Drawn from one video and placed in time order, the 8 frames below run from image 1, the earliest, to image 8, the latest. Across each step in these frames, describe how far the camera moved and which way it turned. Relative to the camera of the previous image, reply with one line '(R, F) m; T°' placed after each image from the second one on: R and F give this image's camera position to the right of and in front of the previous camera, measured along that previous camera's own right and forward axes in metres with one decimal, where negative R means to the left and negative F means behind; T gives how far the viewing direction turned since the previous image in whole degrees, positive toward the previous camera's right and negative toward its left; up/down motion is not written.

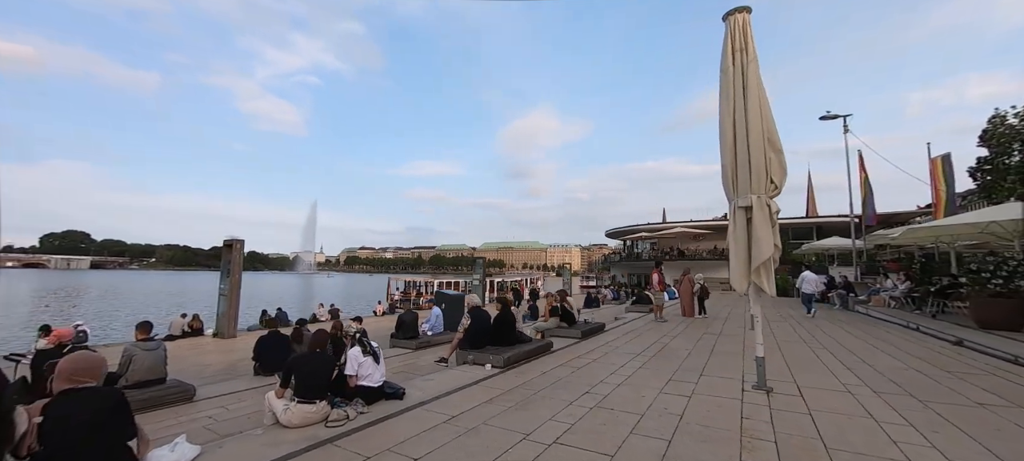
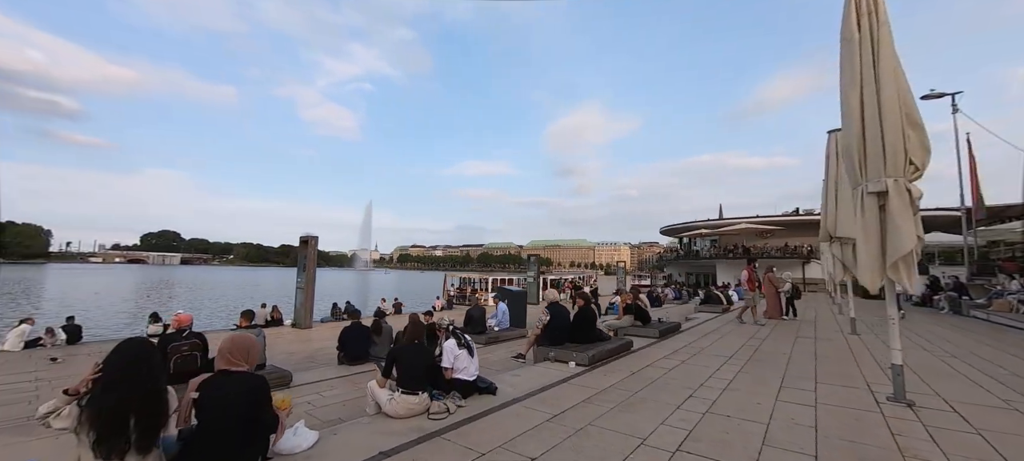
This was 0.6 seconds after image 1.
(-0.5, +0.2) m; -7°
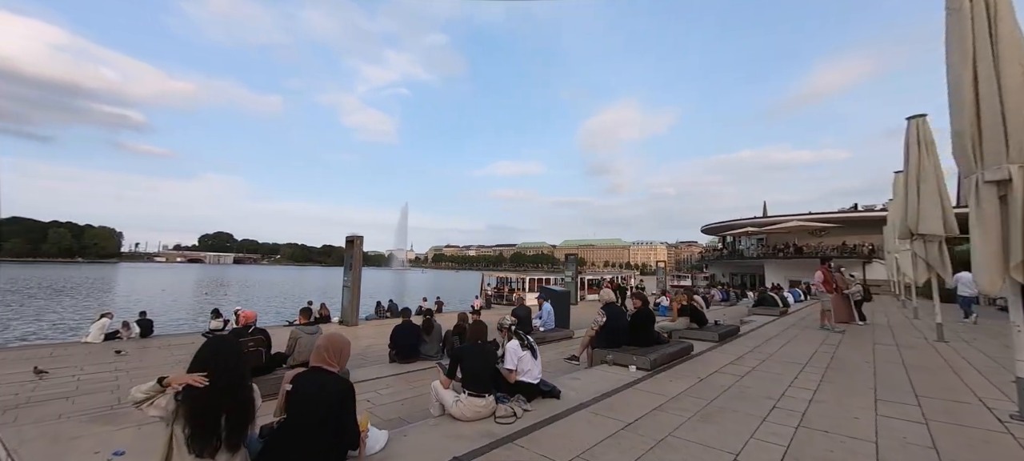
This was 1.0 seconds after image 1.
(-0.3, +0.2) m; -5°
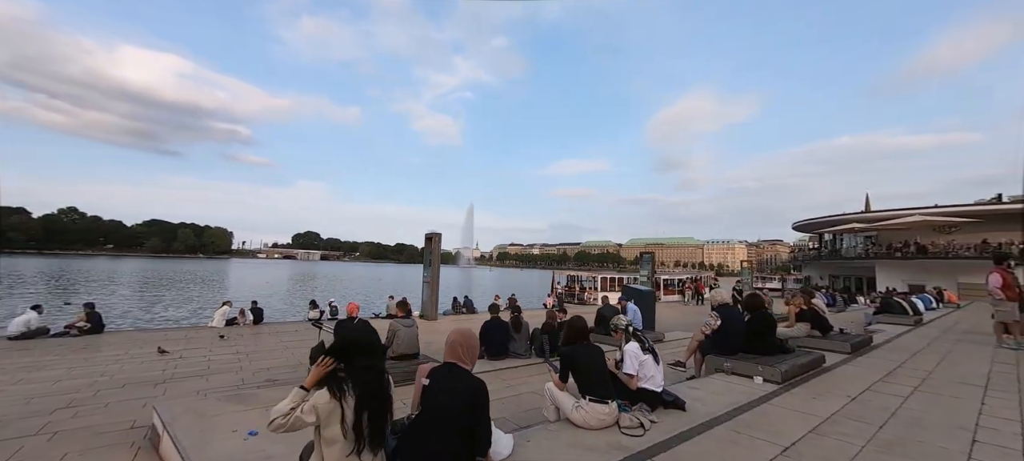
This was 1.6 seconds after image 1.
(-0.5, +0.3) m; -9°
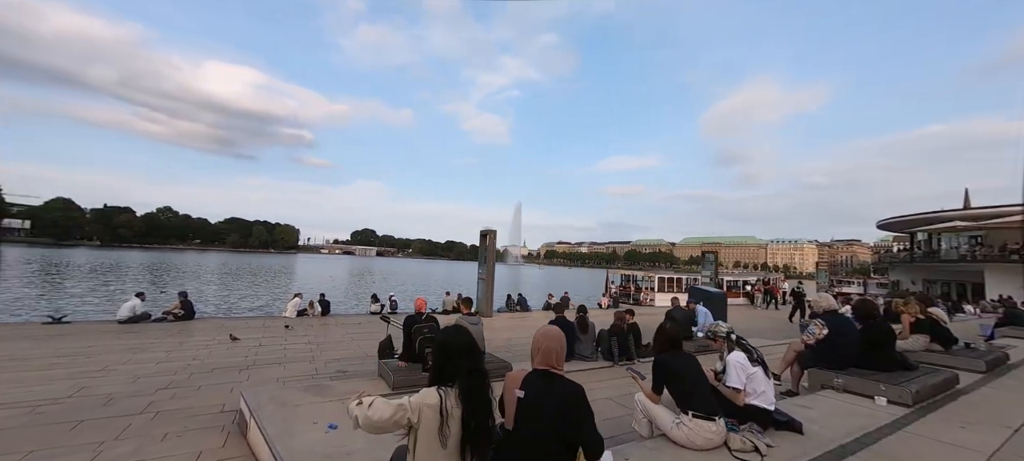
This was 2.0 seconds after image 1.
(-0.3, +0.3) m; -7°
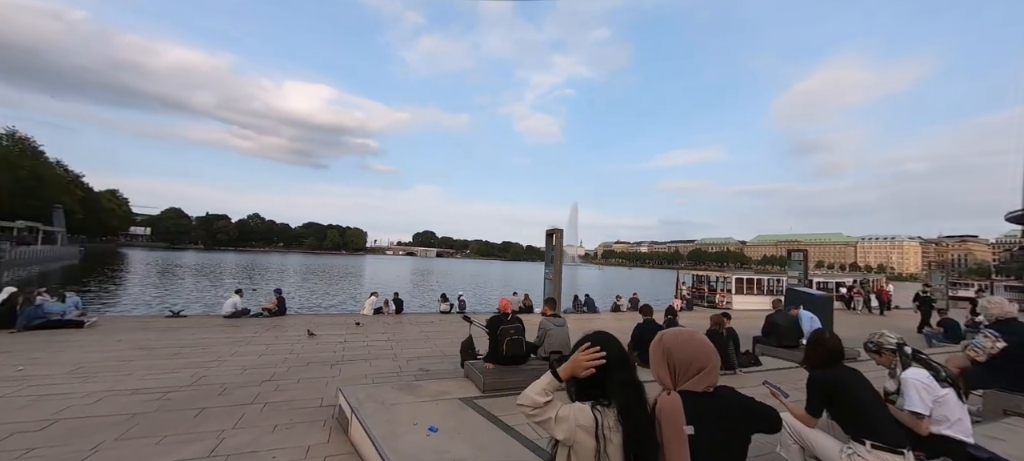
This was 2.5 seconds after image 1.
(-0.5, +0.2) m; -8°
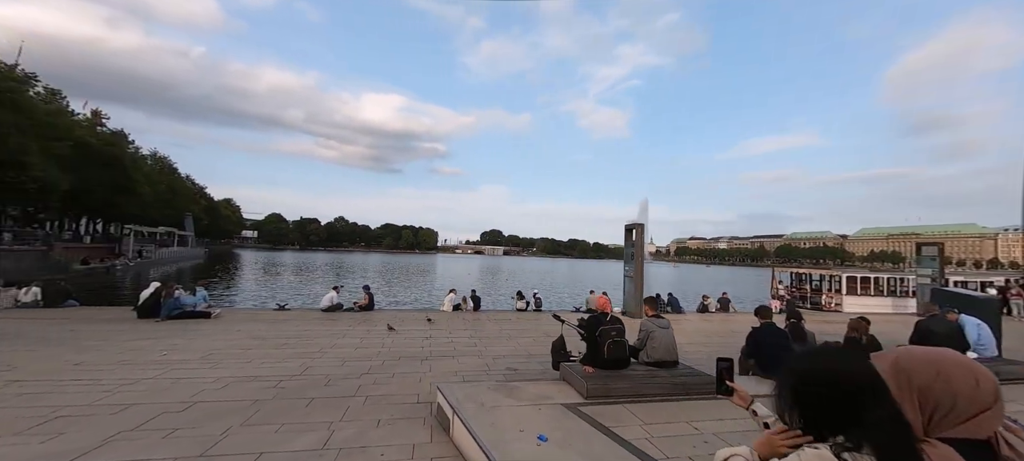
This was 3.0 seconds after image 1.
(-0.4, +0.3) m; -10°
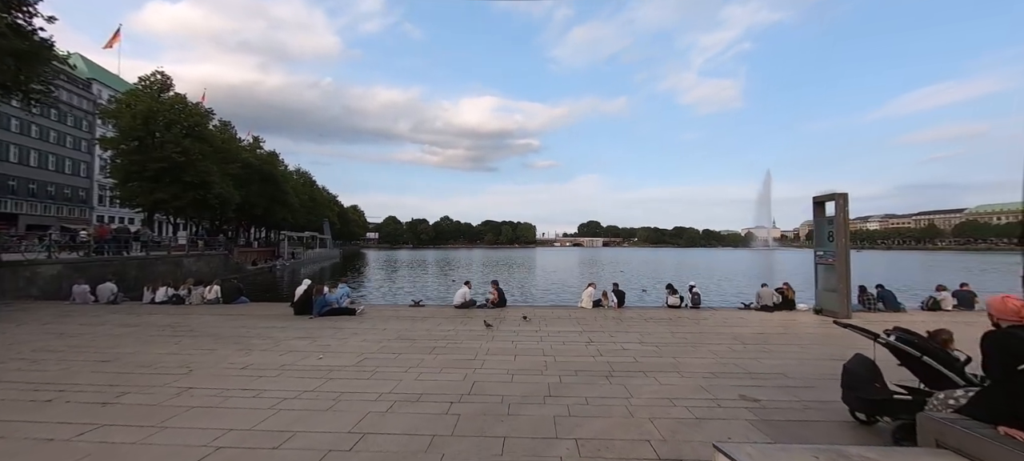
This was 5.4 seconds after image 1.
(-1.9, +2.0) m; -14°
